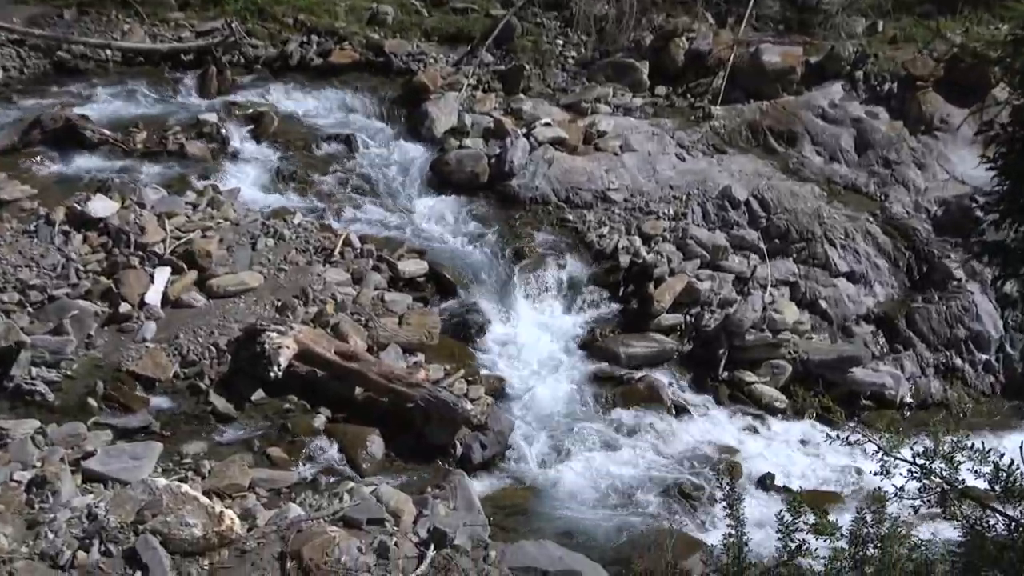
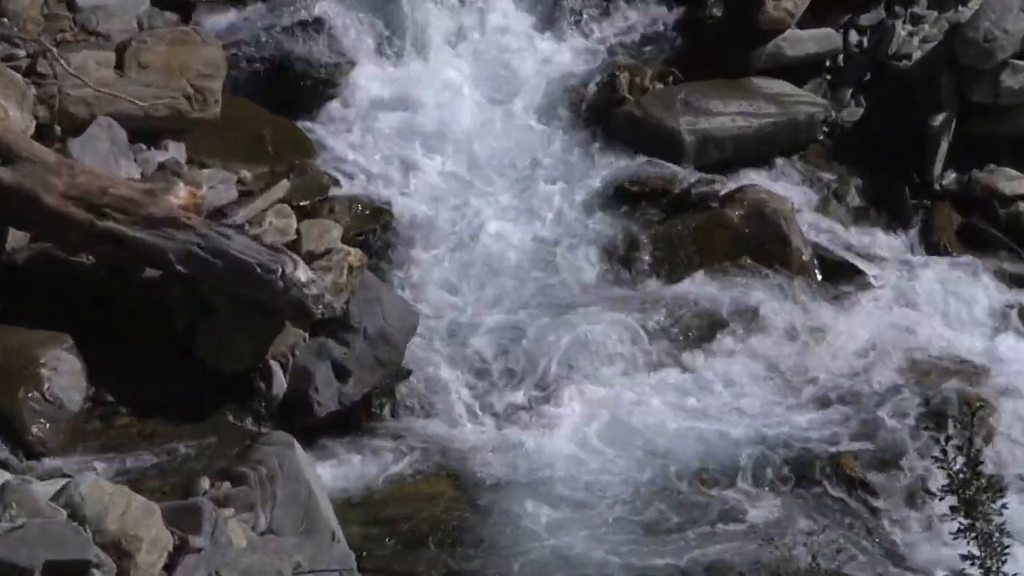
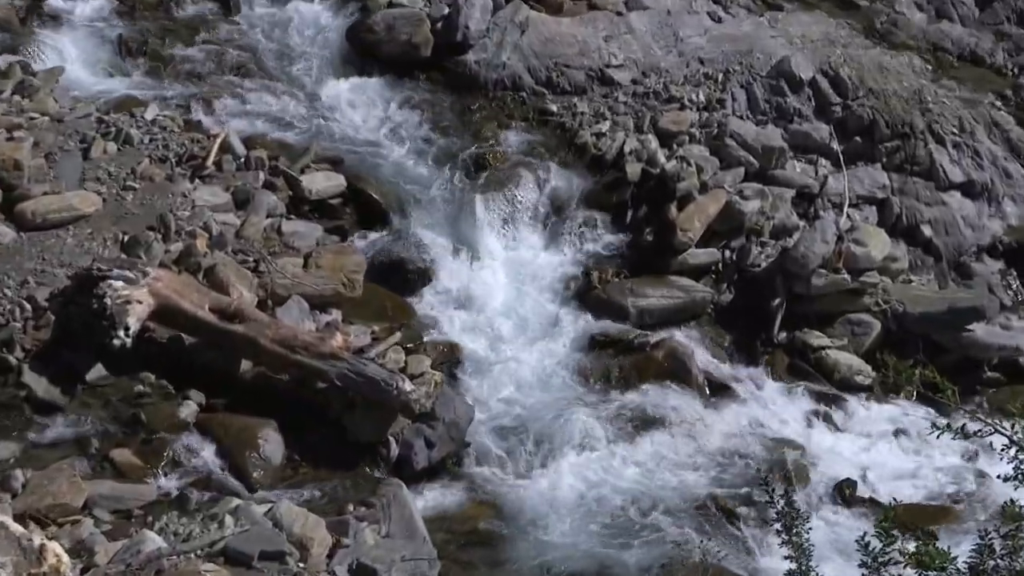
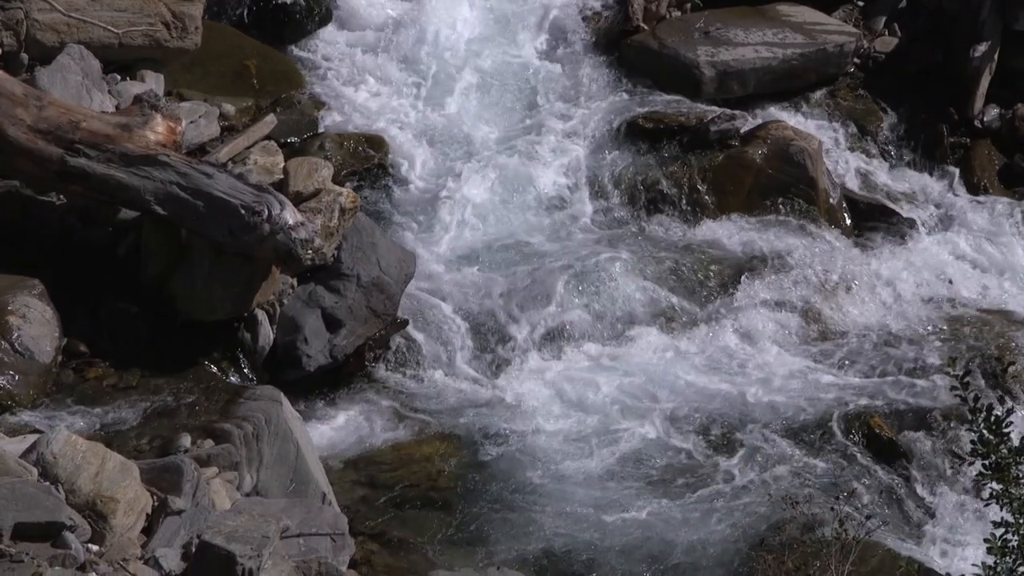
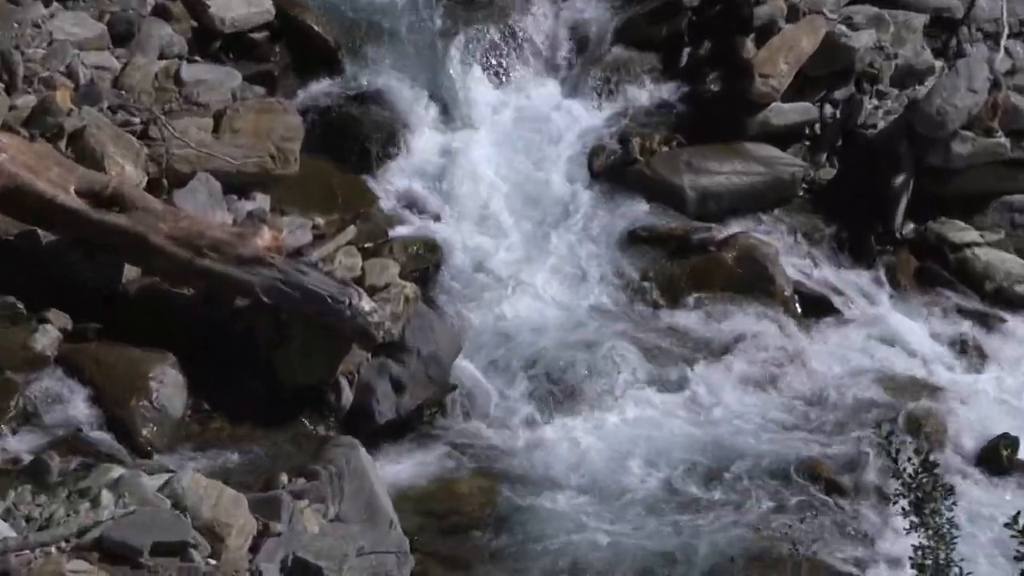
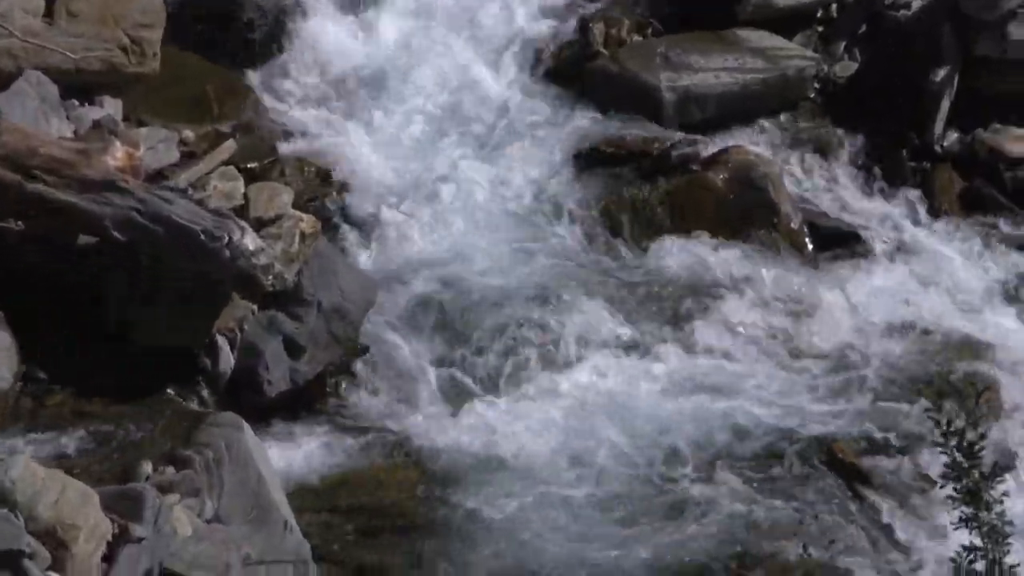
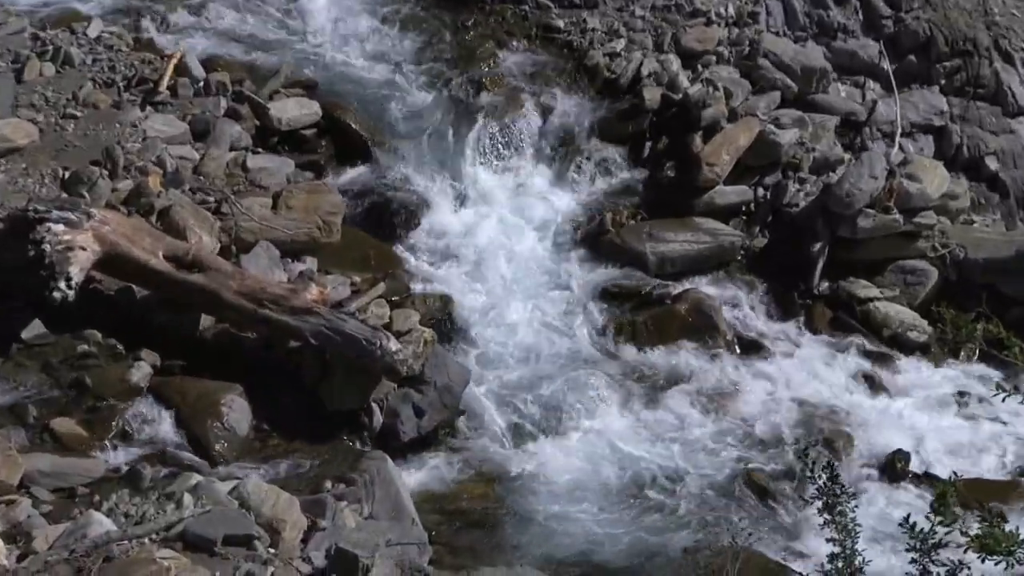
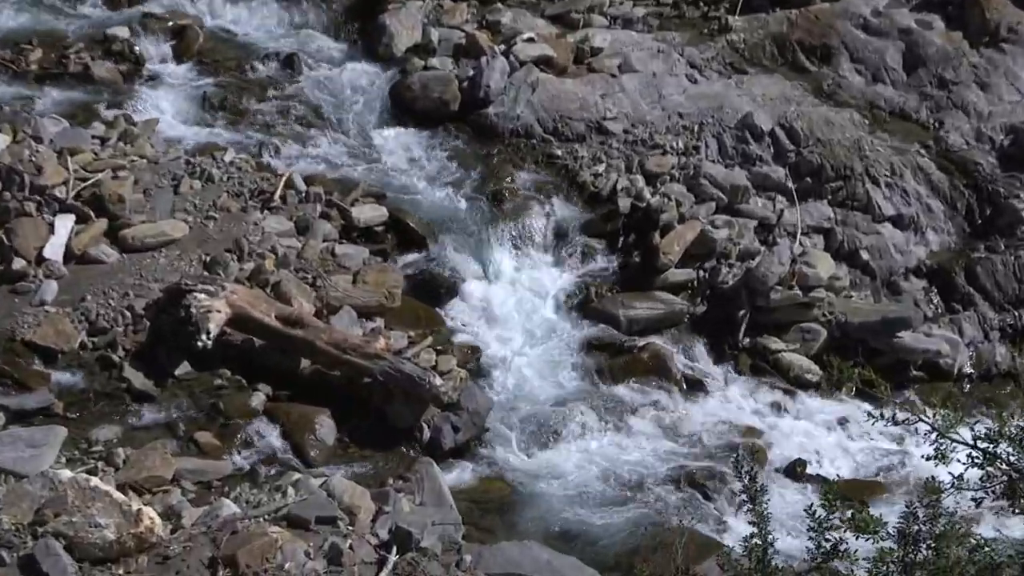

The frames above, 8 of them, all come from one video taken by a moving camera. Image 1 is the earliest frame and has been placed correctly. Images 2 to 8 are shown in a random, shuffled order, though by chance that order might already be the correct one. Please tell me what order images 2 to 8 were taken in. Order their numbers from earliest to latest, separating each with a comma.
8, 3, 7, 5, 2, 6, 4
